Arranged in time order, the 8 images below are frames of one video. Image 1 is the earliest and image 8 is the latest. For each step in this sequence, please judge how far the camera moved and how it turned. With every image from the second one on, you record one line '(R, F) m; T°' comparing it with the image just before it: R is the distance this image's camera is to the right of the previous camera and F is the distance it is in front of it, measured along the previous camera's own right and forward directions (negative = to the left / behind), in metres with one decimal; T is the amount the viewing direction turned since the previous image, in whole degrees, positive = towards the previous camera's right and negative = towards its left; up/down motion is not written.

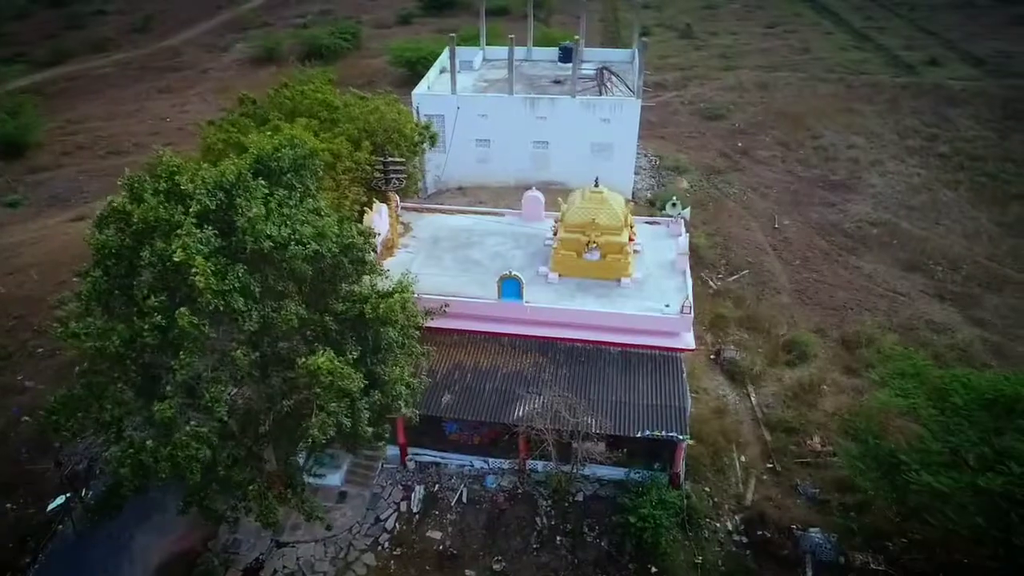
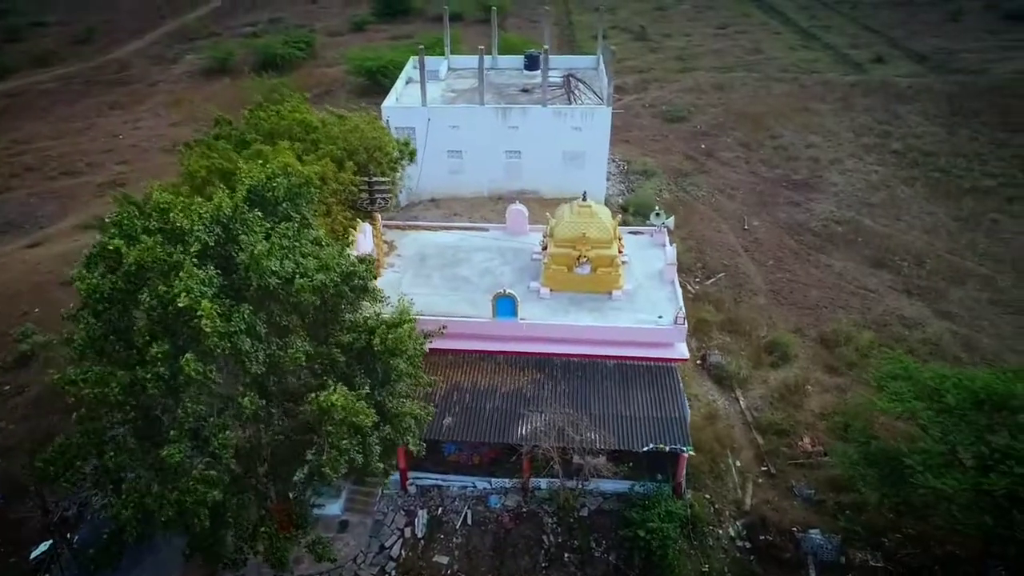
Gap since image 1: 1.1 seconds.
(-0.9, +0.1) m; +4°
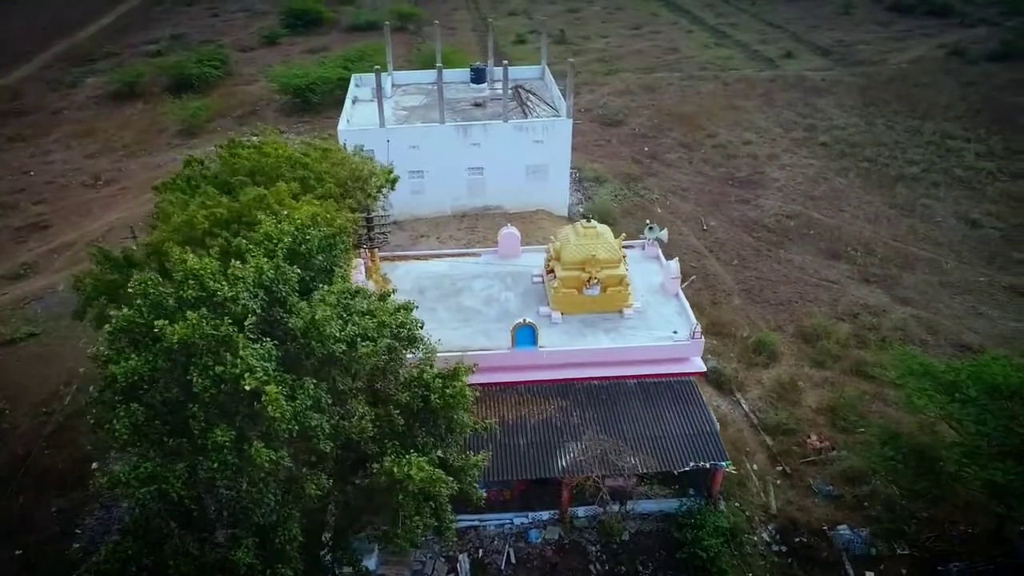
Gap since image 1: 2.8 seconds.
(-2.5, +0.5) m; +7°
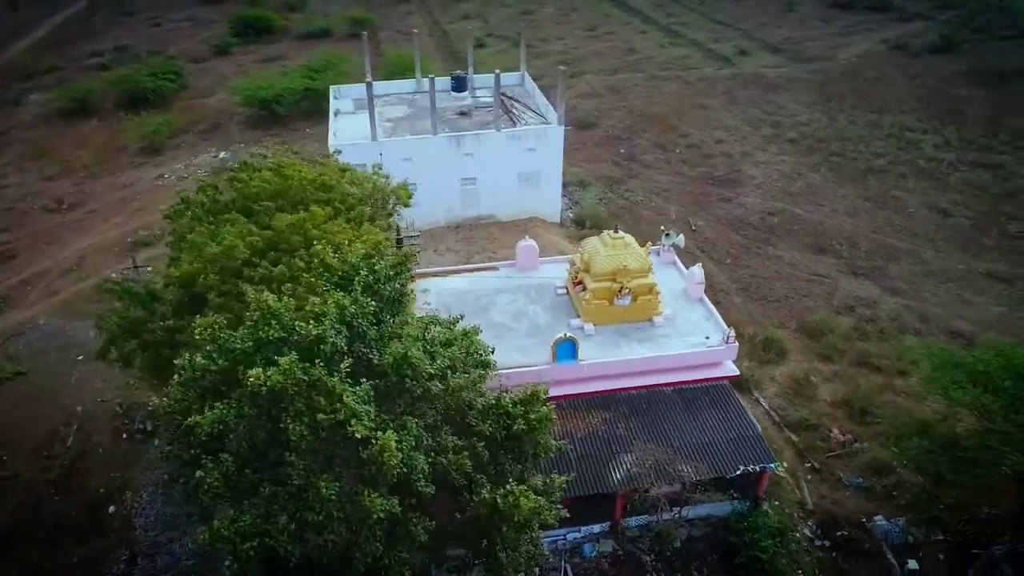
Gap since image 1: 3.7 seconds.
(-2.2, +0.2) m; +4°
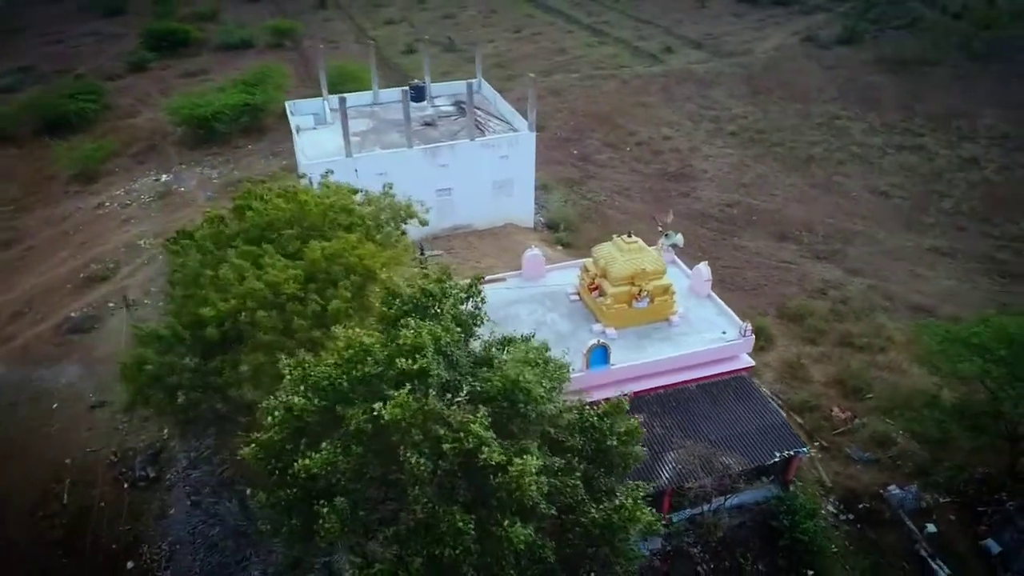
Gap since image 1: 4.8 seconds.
(-2.6, 0.0) m; +7°
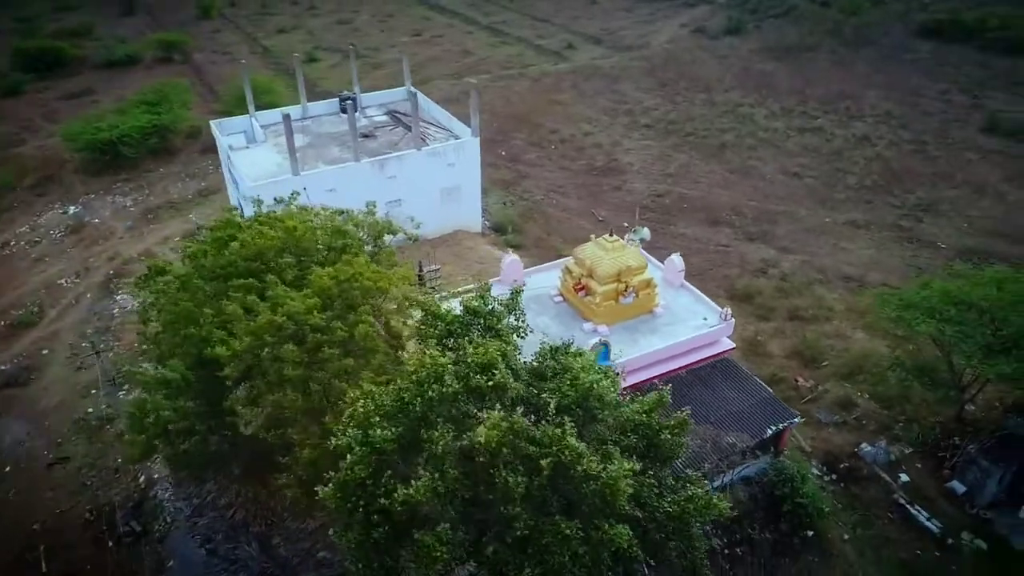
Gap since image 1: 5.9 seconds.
(-2.5, -0.1) m; +8°
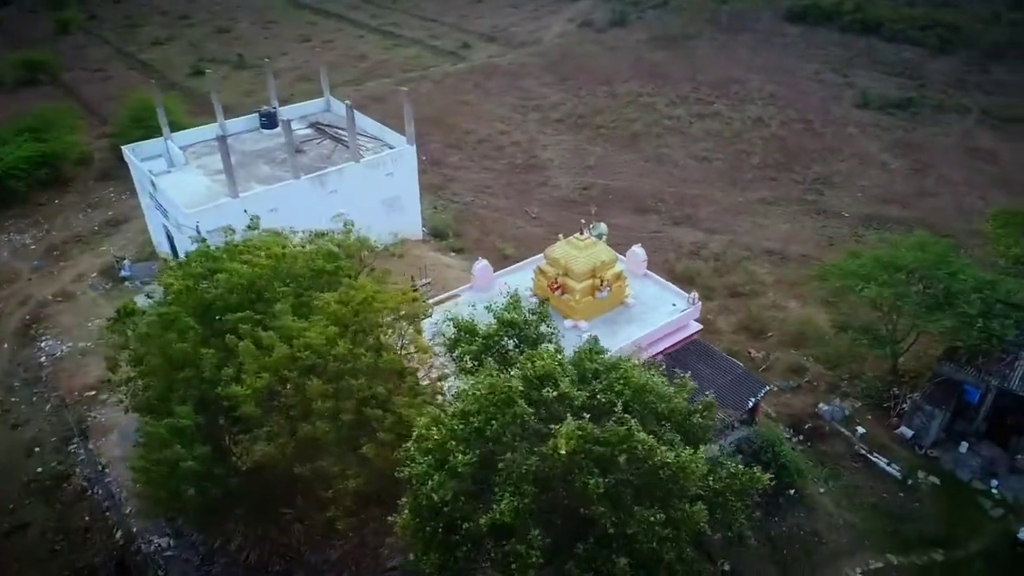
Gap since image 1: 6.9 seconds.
(-2.4, -0.1) m; +9°
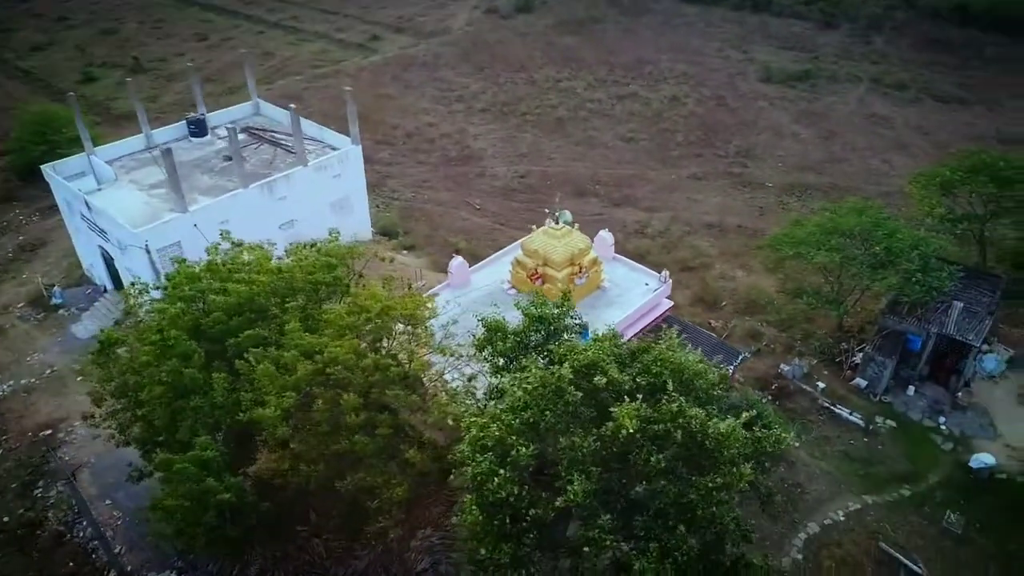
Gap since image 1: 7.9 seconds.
(-2.1, -0.2) m; +7°
